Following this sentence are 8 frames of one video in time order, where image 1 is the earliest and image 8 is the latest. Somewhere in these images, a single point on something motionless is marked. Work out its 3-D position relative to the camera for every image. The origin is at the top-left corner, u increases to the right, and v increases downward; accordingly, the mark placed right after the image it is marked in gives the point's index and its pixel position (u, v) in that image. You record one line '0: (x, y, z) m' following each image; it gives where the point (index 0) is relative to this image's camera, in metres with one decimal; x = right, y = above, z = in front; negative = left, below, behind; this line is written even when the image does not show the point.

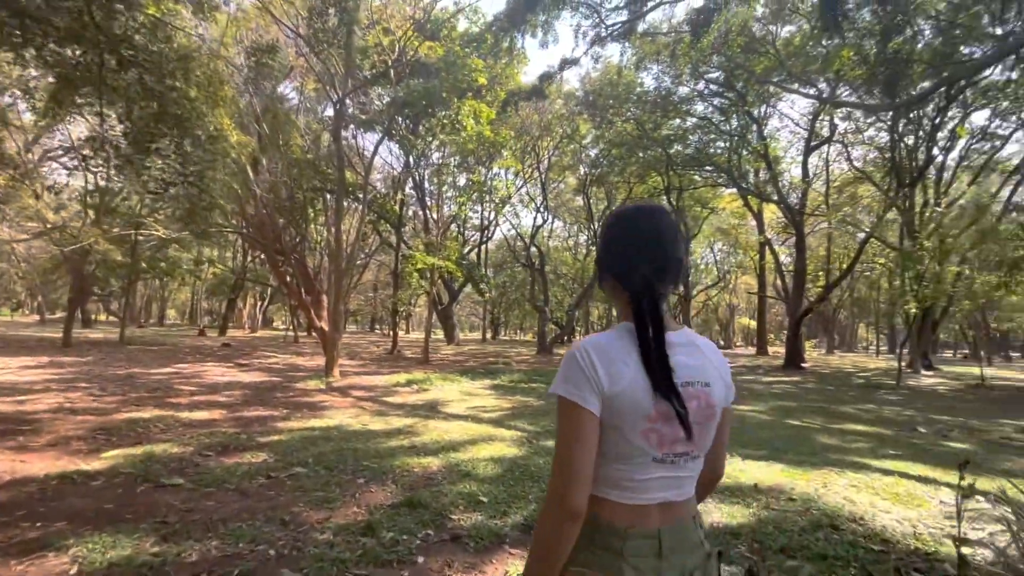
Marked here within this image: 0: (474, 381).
0: (-0.9, -2.2, +11.3) m
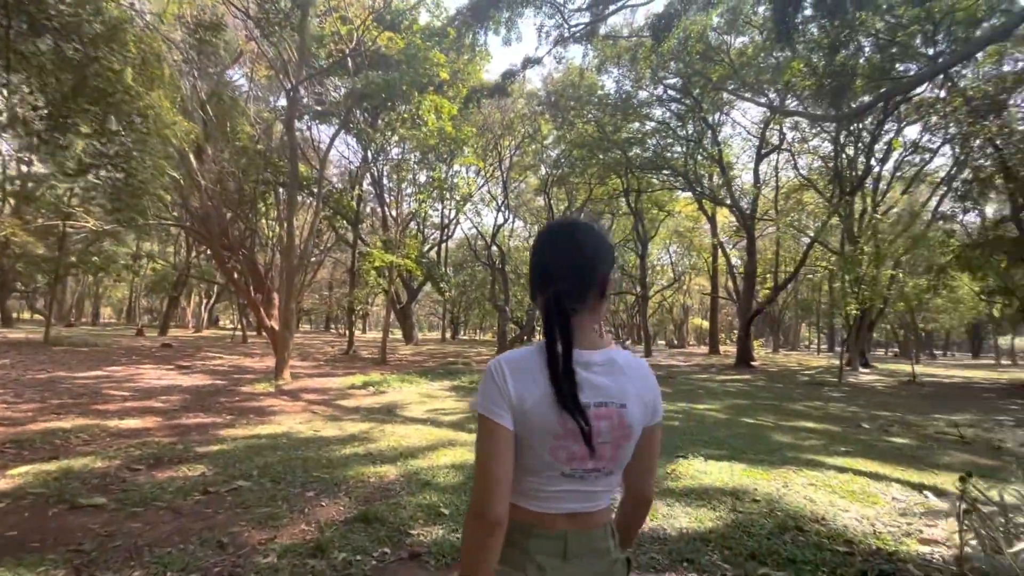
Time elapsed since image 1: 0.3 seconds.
0: (-1.8, -2.2, +11.0) m
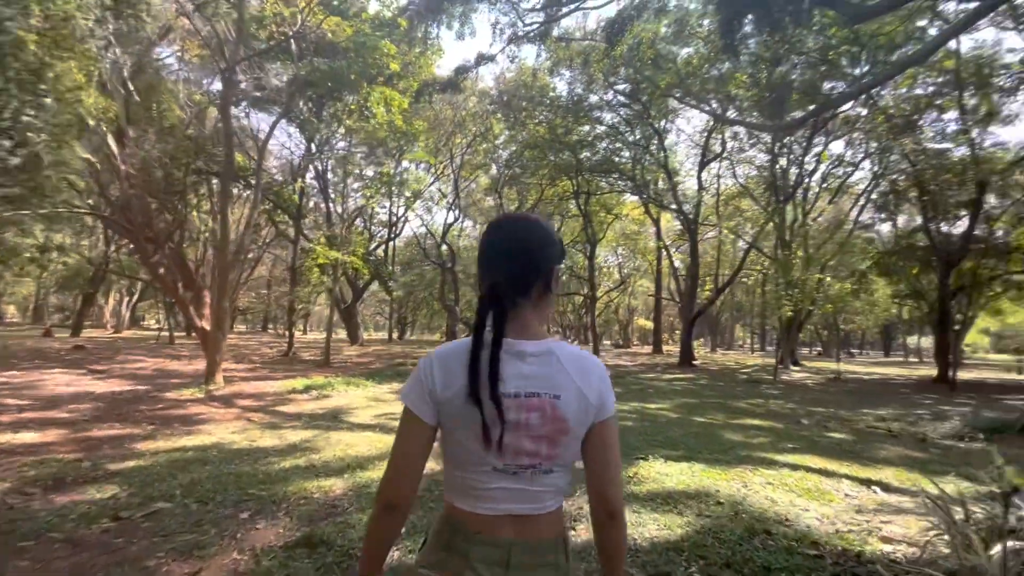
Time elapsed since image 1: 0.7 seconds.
0: (-2.9, -2.1, +10.5) m
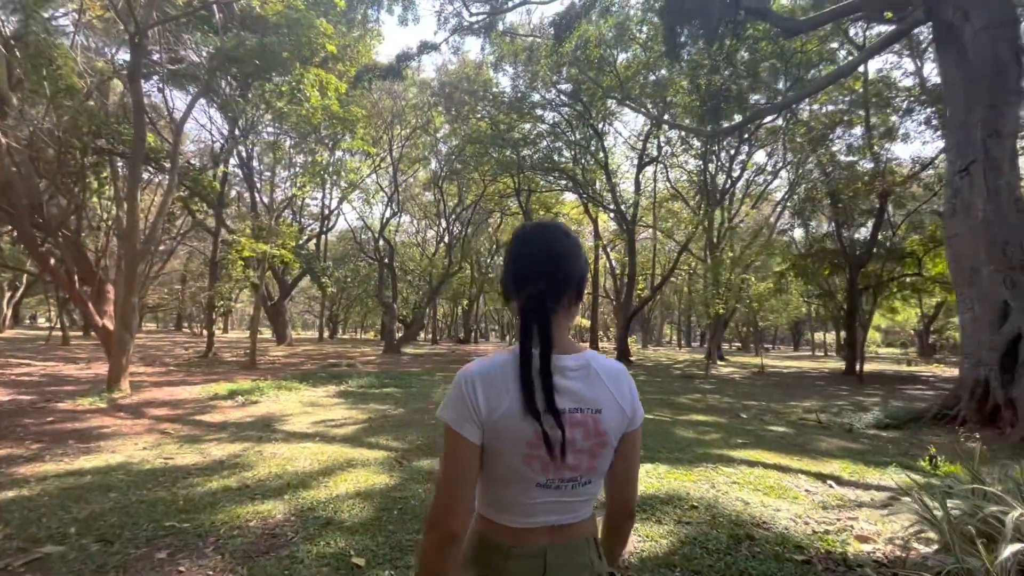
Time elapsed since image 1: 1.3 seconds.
0: (-4.0, -2.0, +9.8) m
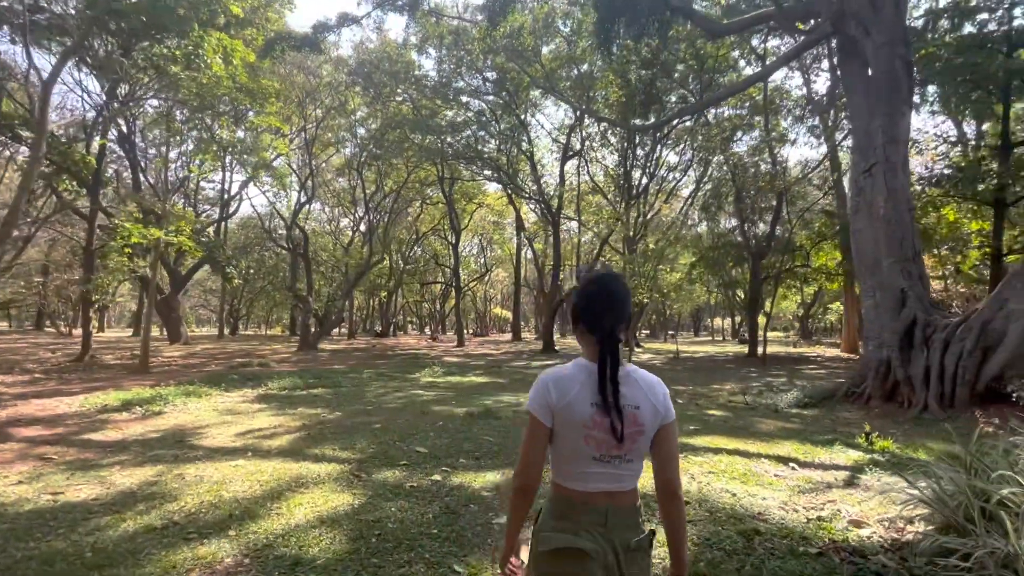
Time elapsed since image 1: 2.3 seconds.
0: (-5.1, -1.9, +8.7) m
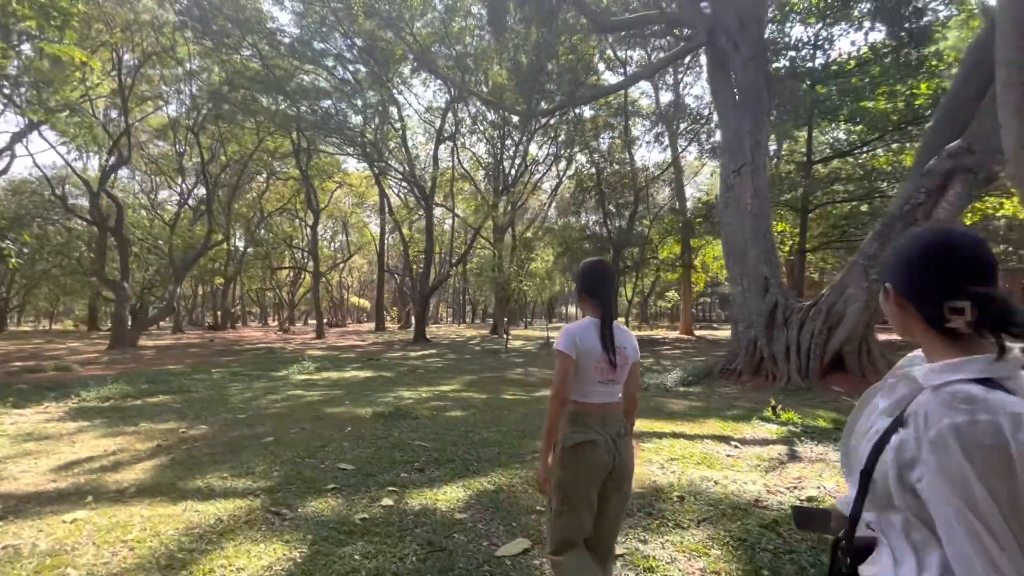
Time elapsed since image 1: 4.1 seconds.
0: (-6.5, -1.6, +6.4) m
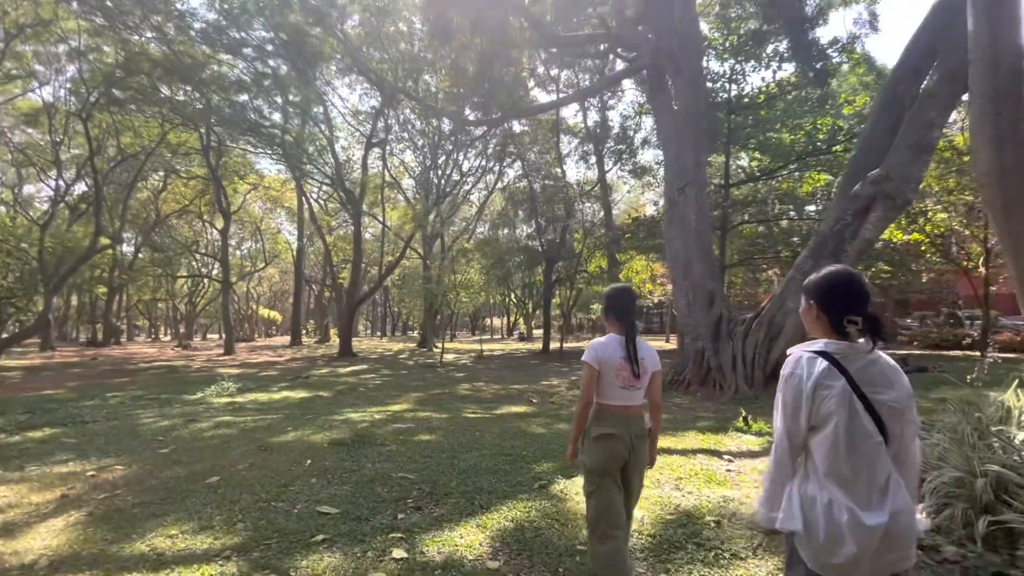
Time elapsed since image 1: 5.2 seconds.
0: (-6.8, -1.7, +4.9) m
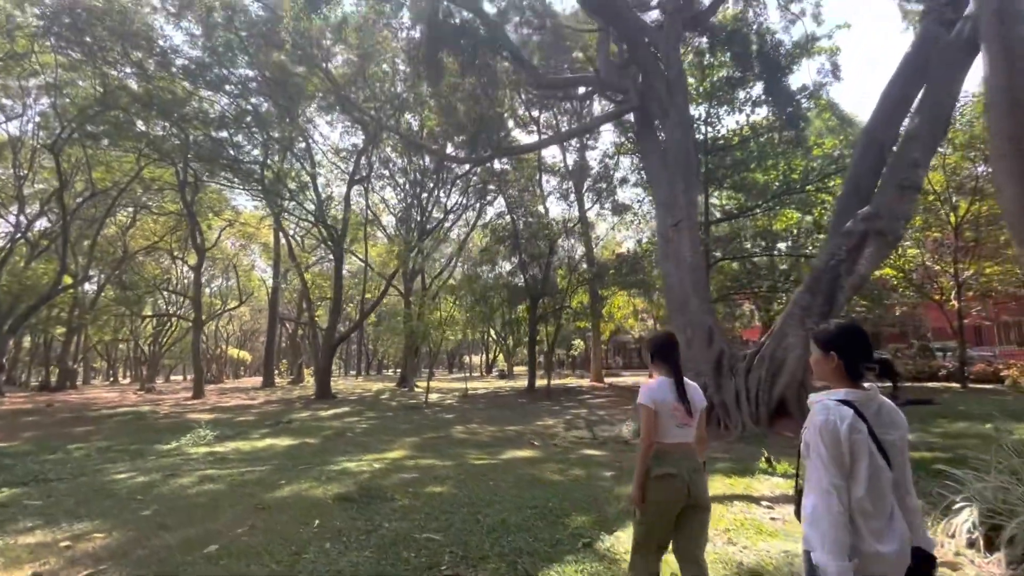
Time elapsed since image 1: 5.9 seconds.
0: (-6.6, -2.1, +4.2) m
